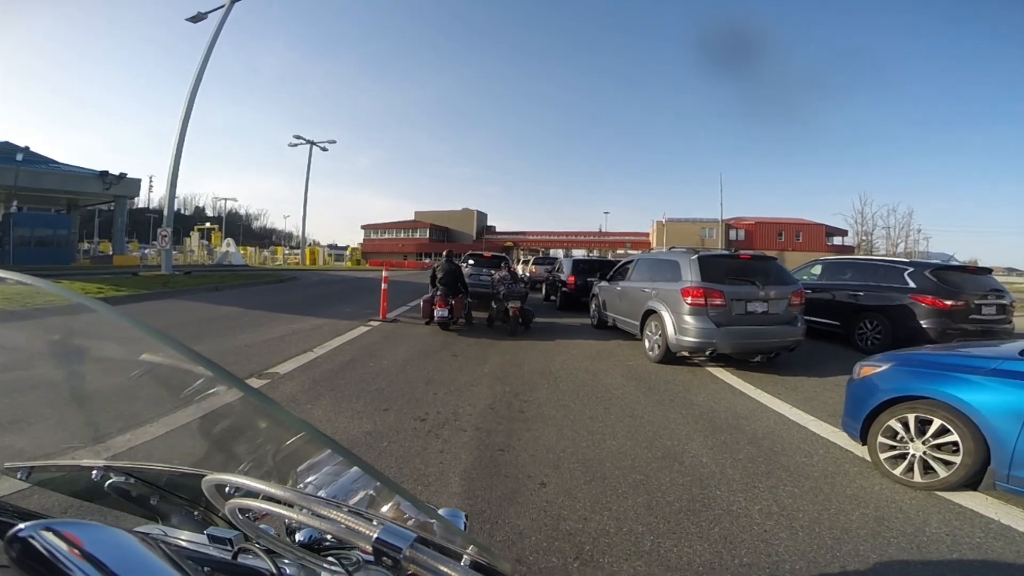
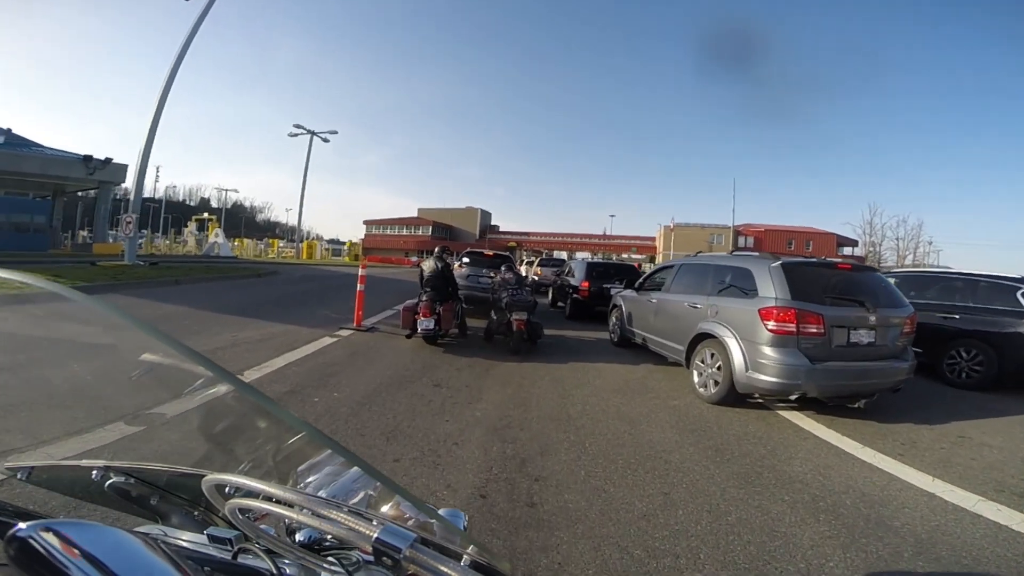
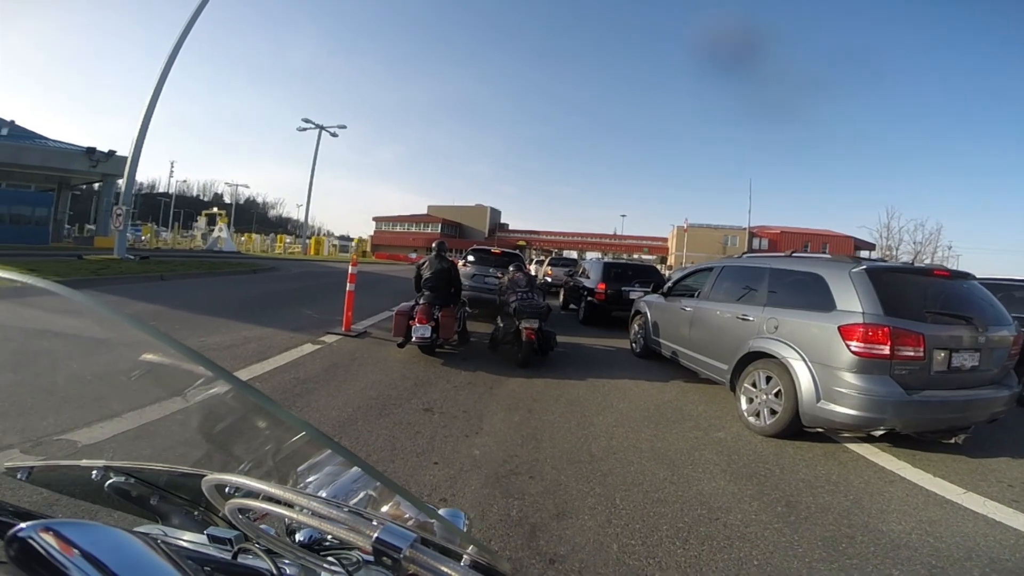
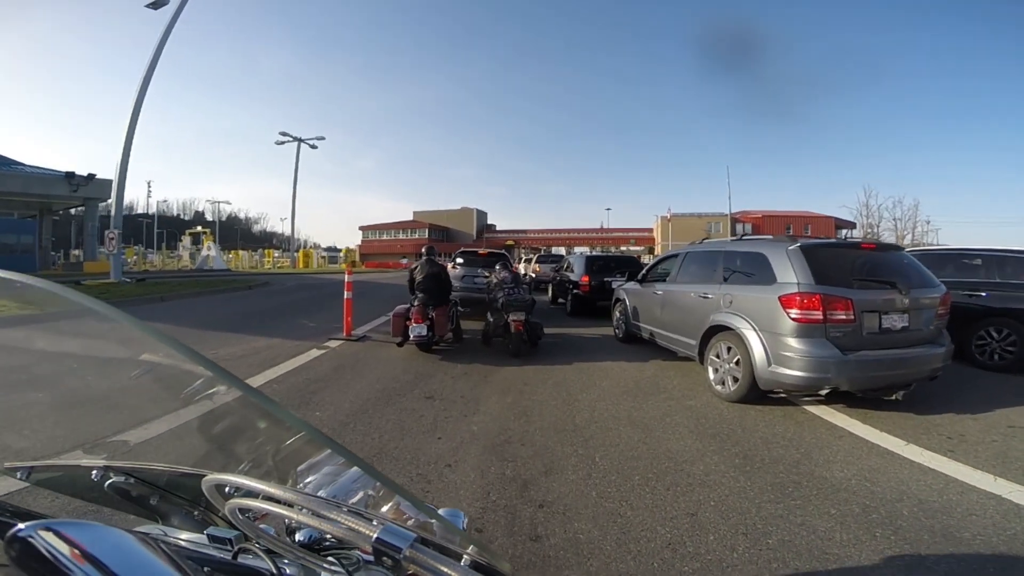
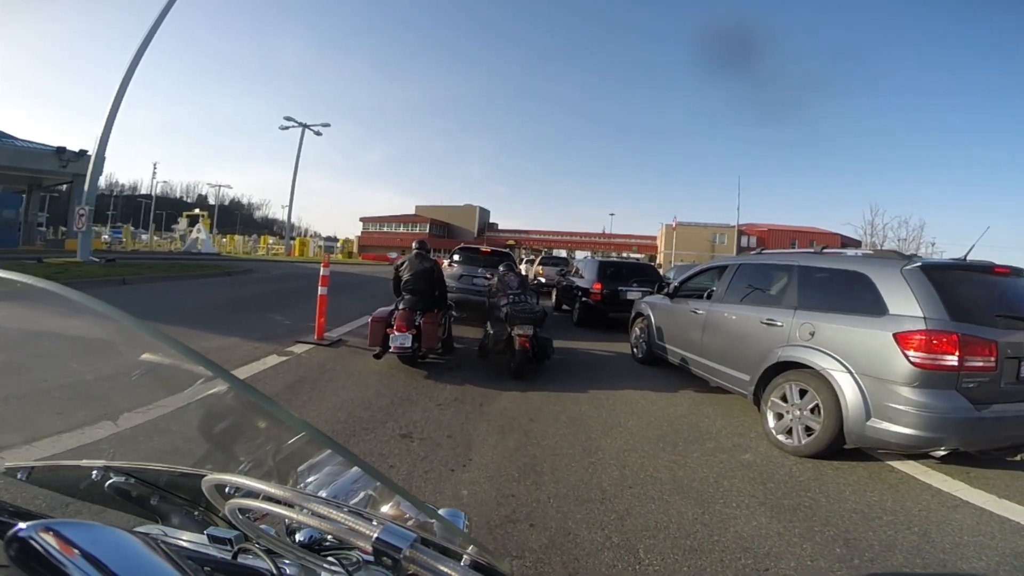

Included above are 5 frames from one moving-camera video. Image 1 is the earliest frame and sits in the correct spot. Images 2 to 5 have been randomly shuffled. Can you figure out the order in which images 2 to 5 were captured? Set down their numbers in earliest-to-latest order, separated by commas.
2, 4, 3, 5
